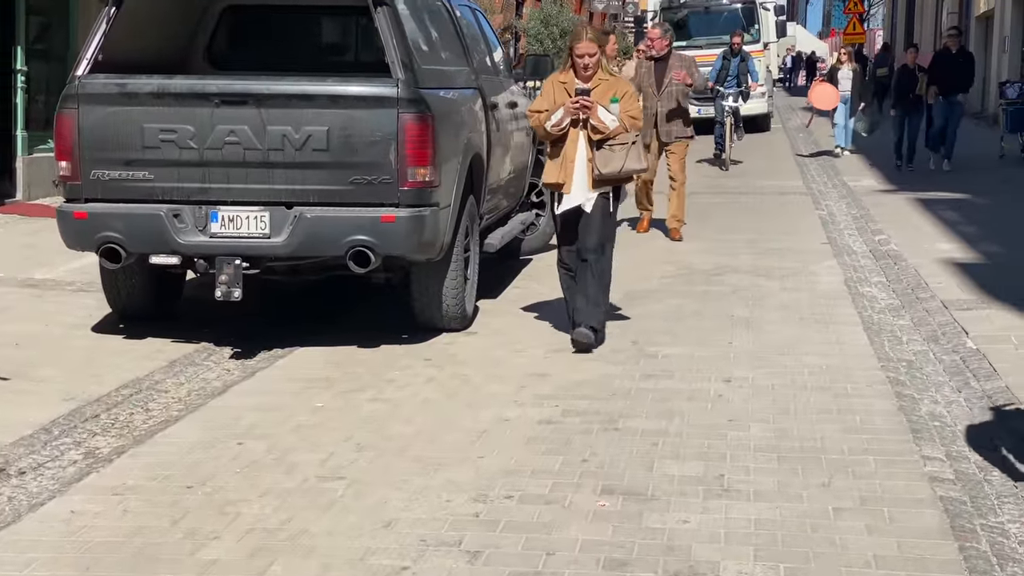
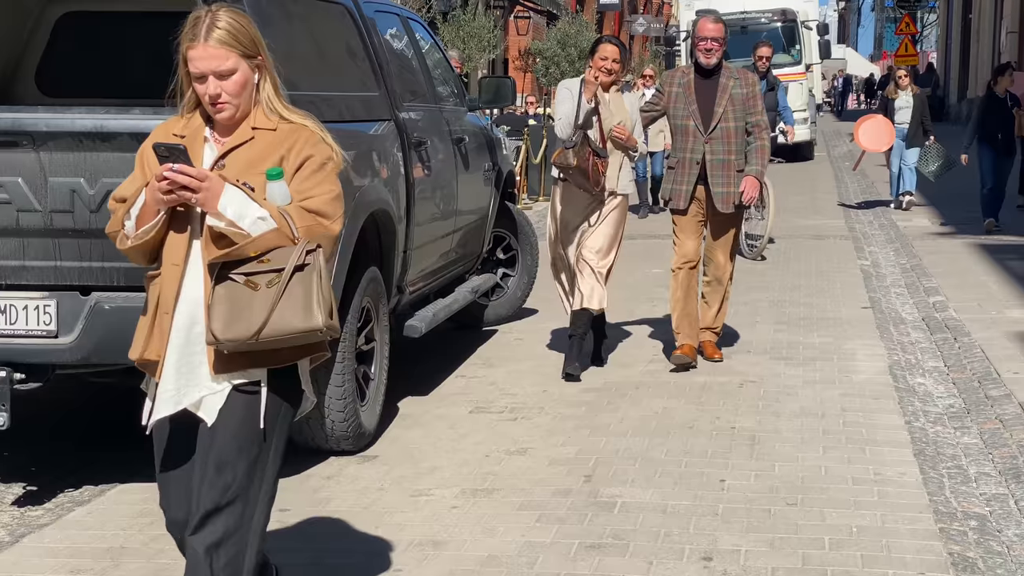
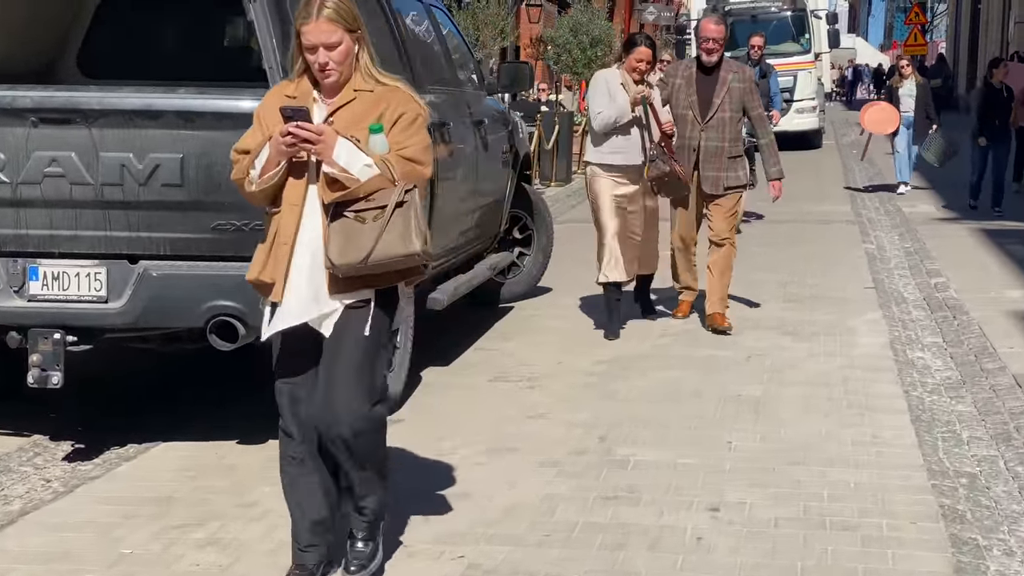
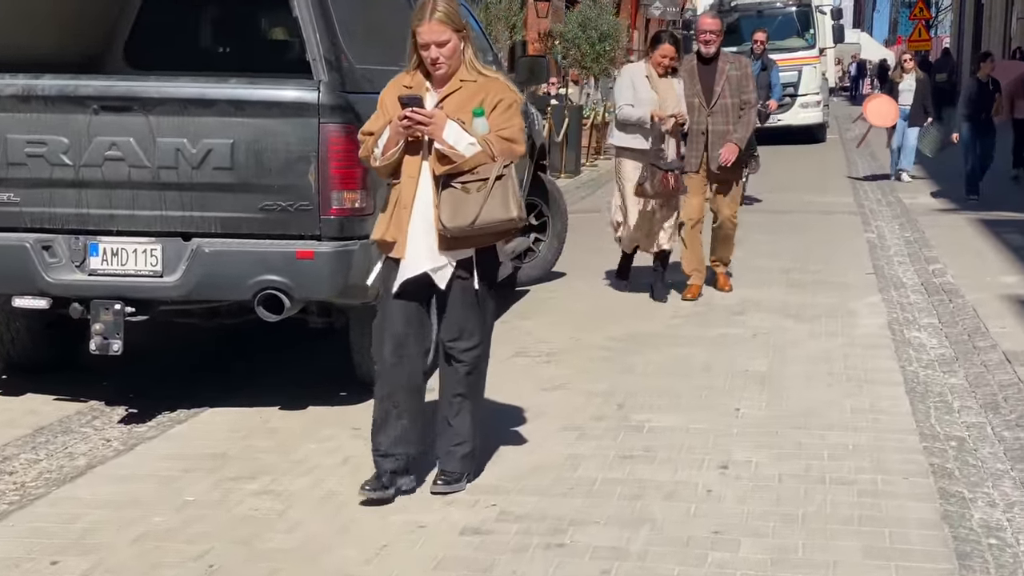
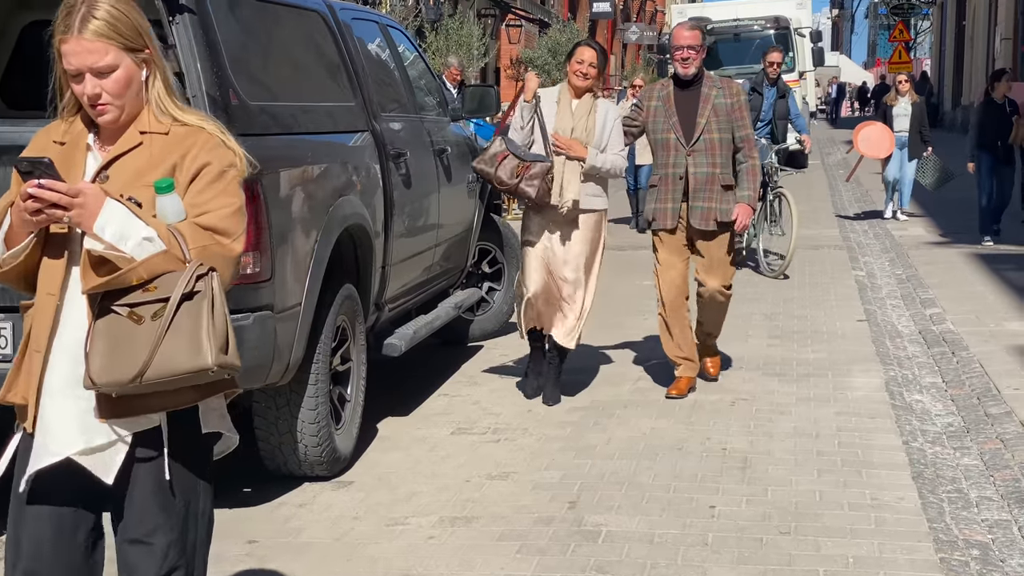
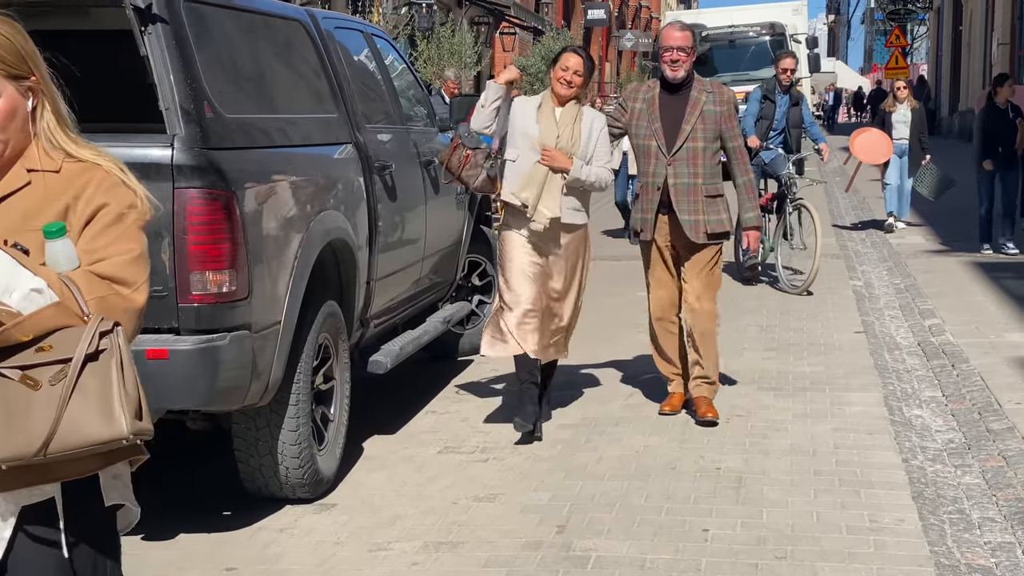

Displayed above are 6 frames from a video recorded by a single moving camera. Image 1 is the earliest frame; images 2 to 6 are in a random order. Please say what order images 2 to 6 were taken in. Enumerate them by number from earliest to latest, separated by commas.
4, 3, 2, 5, 6
